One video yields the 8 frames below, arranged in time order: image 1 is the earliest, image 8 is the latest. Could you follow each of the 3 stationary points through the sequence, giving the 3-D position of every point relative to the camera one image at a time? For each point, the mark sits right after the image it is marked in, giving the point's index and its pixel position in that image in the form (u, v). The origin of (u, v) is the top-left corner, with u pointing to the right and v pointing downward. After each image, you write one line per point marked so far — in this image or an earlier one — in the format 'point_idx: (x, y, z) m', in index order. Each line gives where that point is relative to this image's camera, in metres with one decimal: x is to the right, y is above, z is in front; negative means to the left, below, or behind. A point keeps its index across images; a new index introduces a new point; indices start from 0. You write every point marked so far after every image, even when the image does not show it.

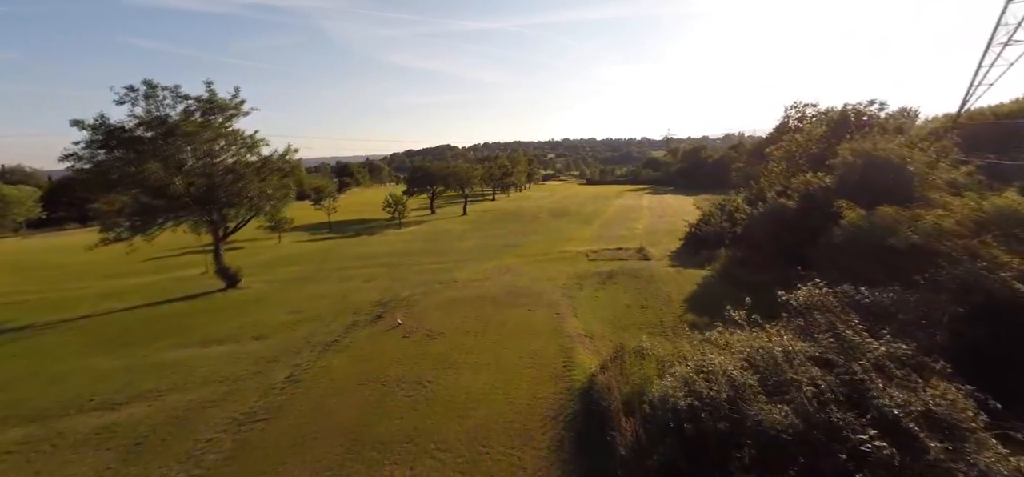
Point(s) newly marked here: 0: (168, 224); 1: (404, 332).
0: (-17.0, +0.7, +19.6) m
1: (-3.8, -3.3, +14.0) m
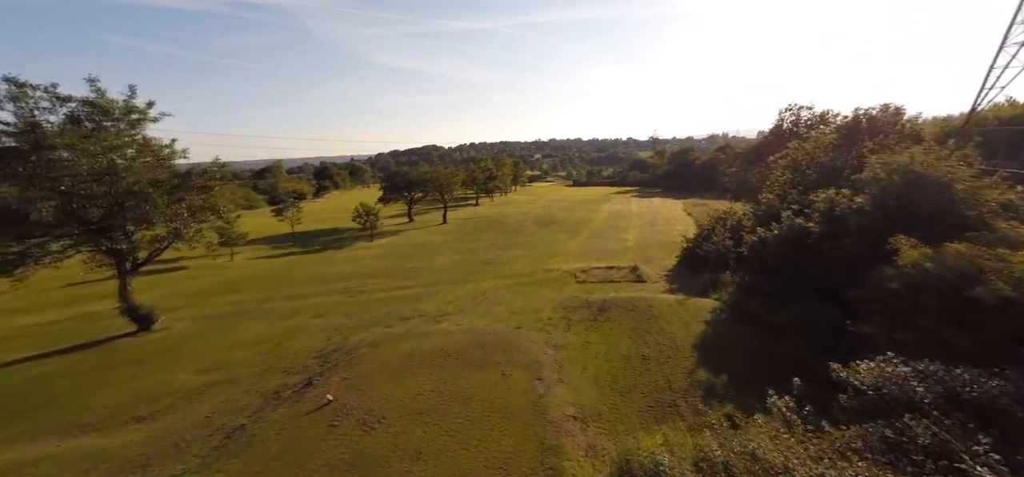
0: (-18.1, -0.7, +15.6) m
1: (-4.7, -4.7, +10.5) m
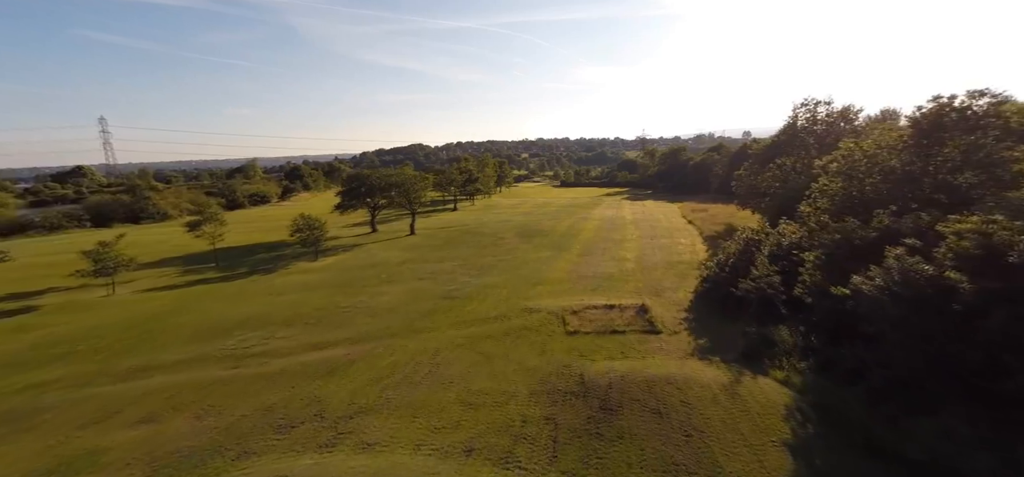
0: (-19.4, -2.5, +7.6) m
1: (-5.9, -6.4, +2.9) m
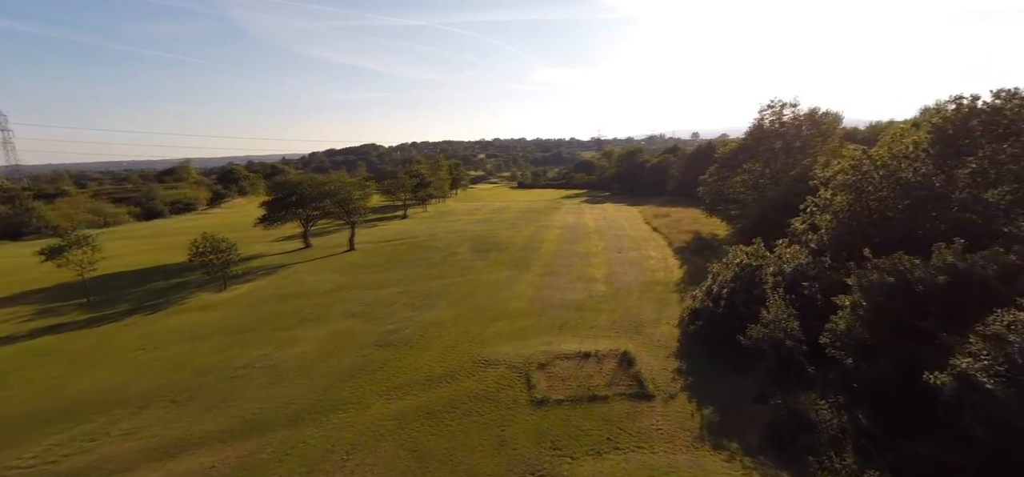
0: (-20.1, -4.3, +0.8) m
1: (-6.1, -7.9, -2.5) m
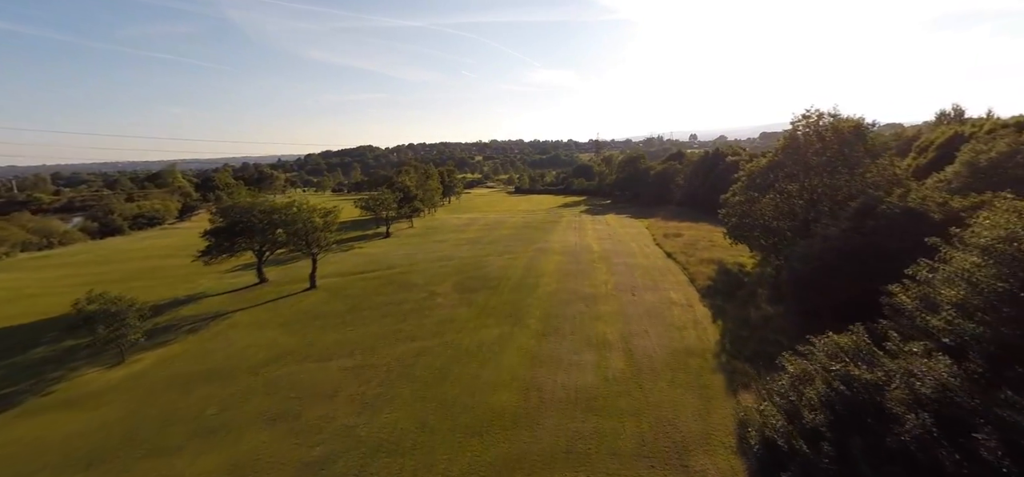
0: (-20.6, -7.4, -6.2) m
1: (-6.5, -11.0, -9.4) m
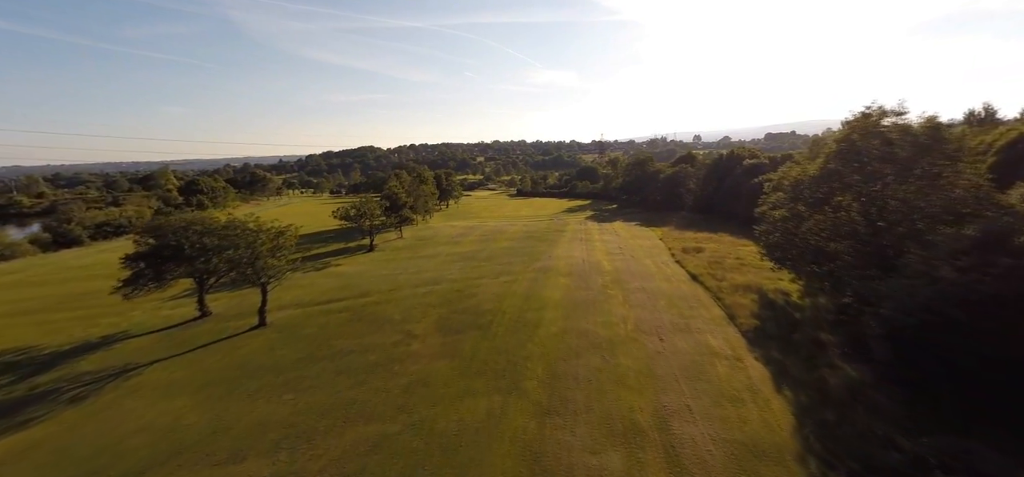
0: (-21.1, -9.2, -12.9) m
1: (-7.1, -12.8, -16.2) m
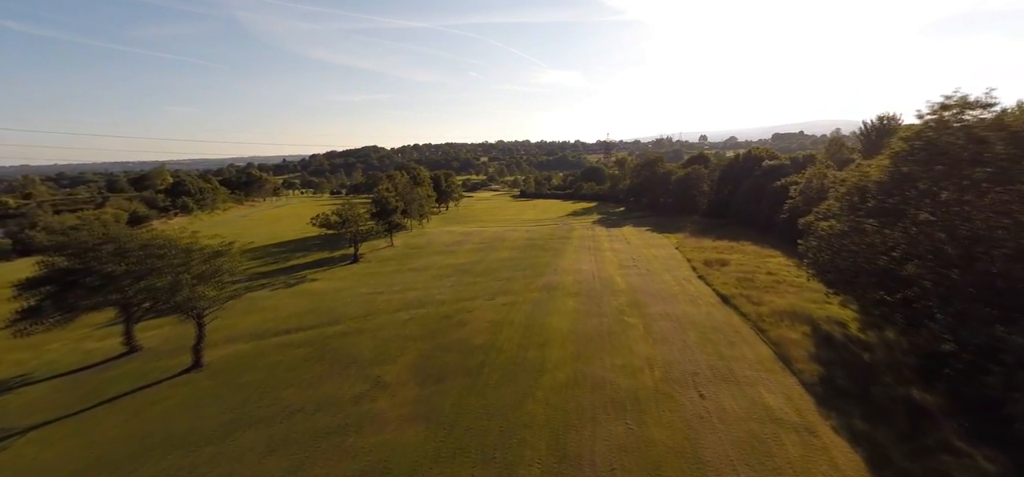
0: (-21.7, -10.4, -18.6) m
1: (-7.8, -14.0, -22.1) m
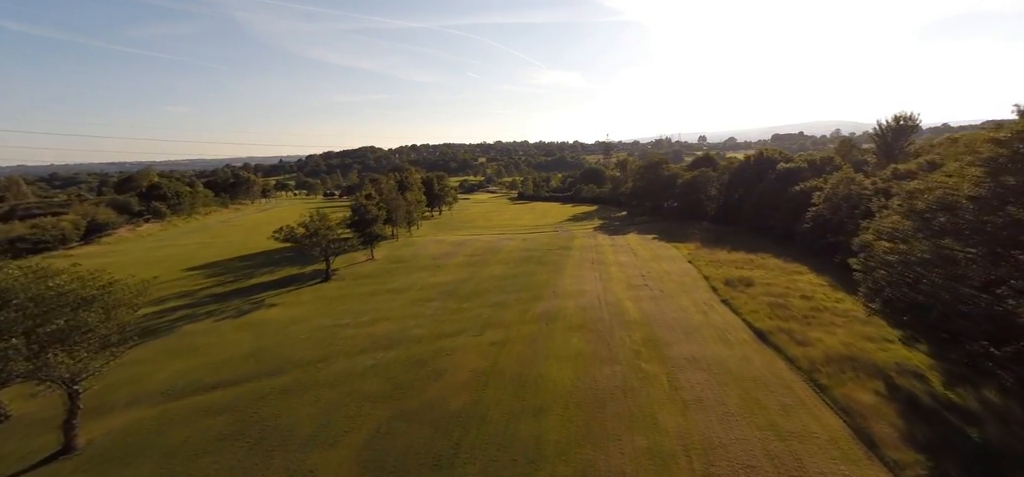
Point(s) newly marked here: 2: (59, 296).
0: (-22.2, -12.0, -24.9) m
1: (-8.2, -15.6, -28.3) m
2: (-19.3, -2.3, +17.9) m
